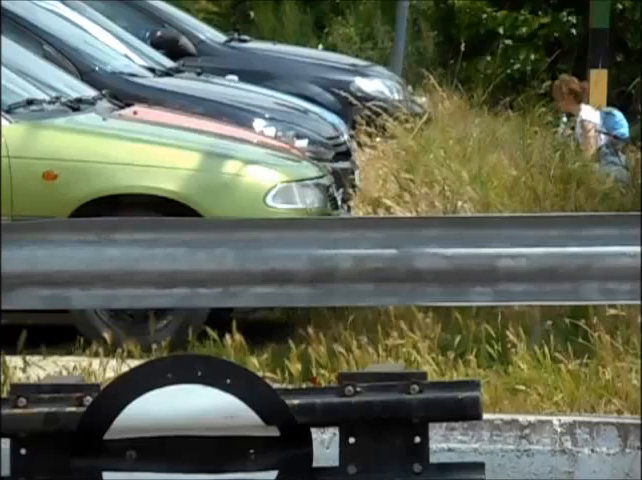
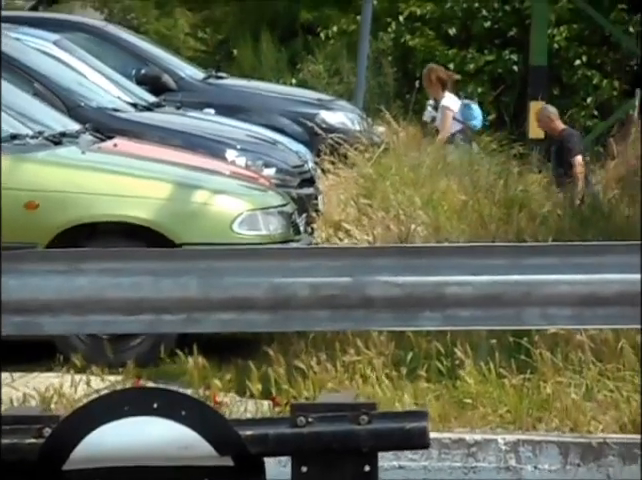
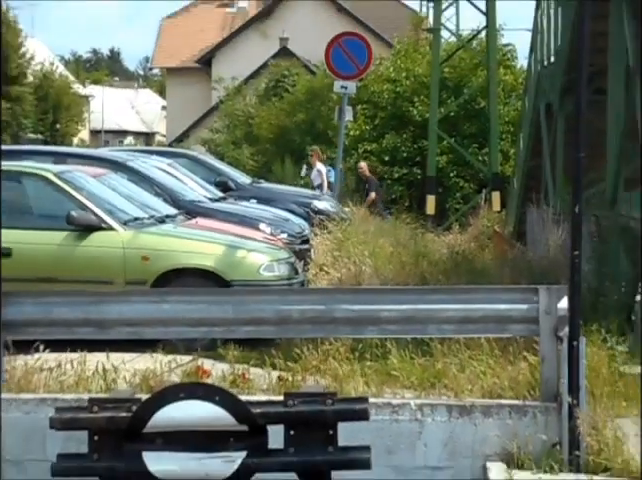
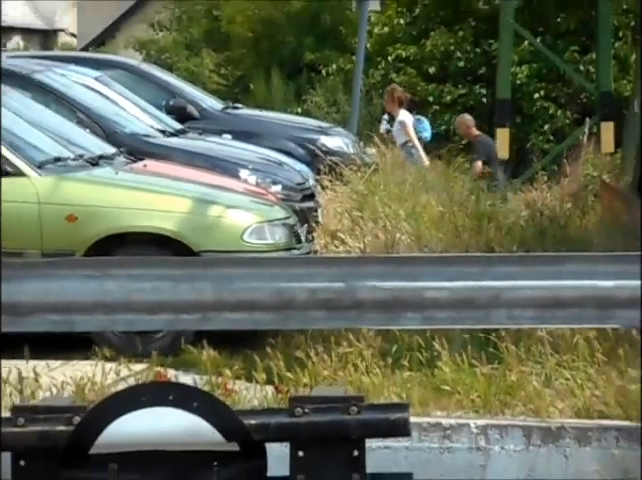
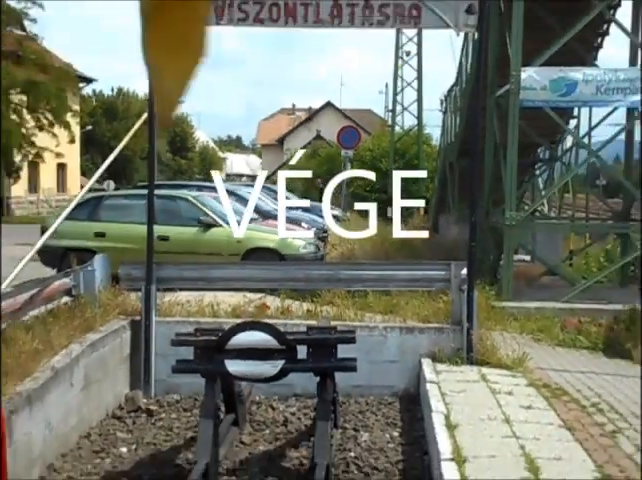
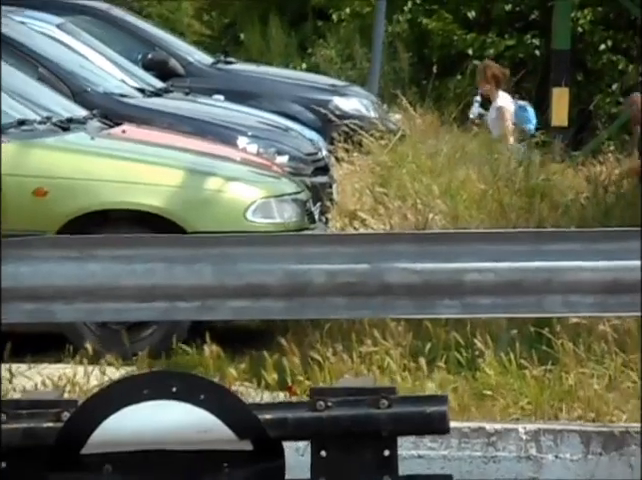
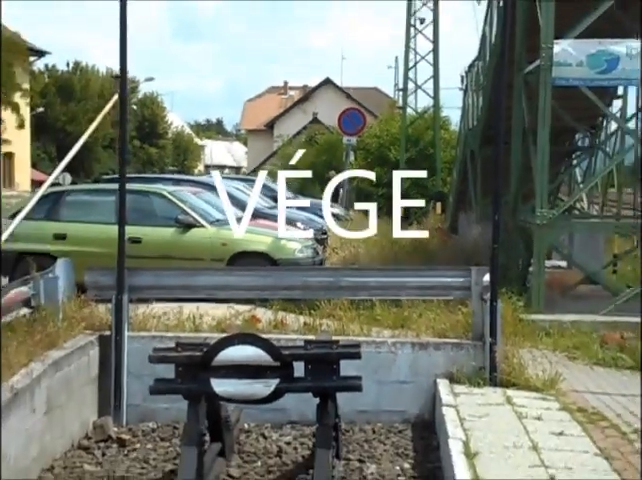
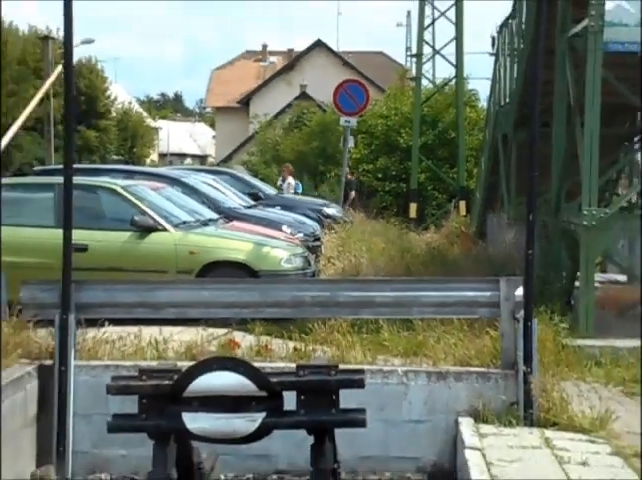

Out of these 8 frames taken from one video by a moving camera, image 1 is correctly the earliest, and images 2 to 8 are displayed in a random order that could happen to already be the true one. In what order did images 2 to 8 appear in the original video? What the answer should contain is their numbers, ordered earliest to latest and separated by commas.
6, 2, 4, 3, 8, 7, 5
